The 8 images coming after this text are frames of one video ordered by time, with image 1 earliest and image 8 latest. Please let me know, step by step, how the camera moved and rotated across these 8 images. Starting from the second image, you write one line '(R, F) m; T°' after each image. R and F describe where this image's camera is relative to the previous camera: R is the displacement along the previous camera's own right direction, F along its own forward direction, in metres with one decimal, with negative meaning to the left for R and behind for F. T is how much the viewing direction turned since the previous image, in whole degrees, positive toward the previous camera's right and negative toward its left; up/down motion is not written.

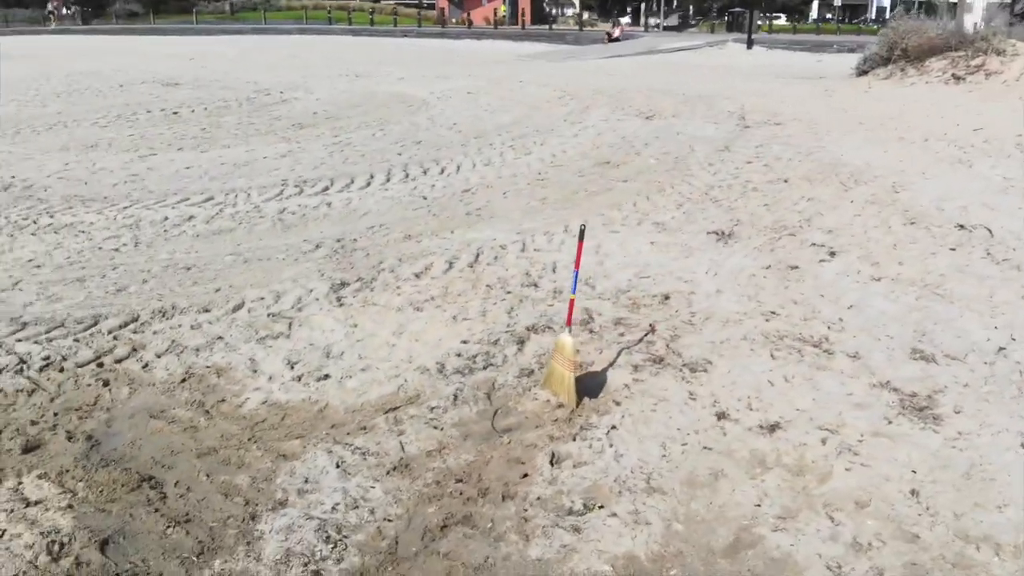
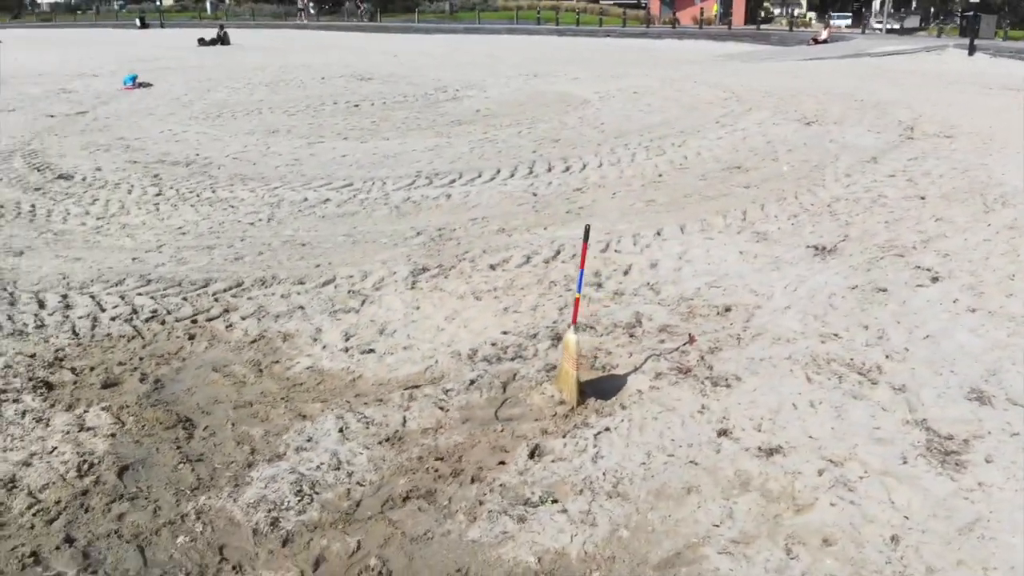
(+1.2, 0.0) m; -14°
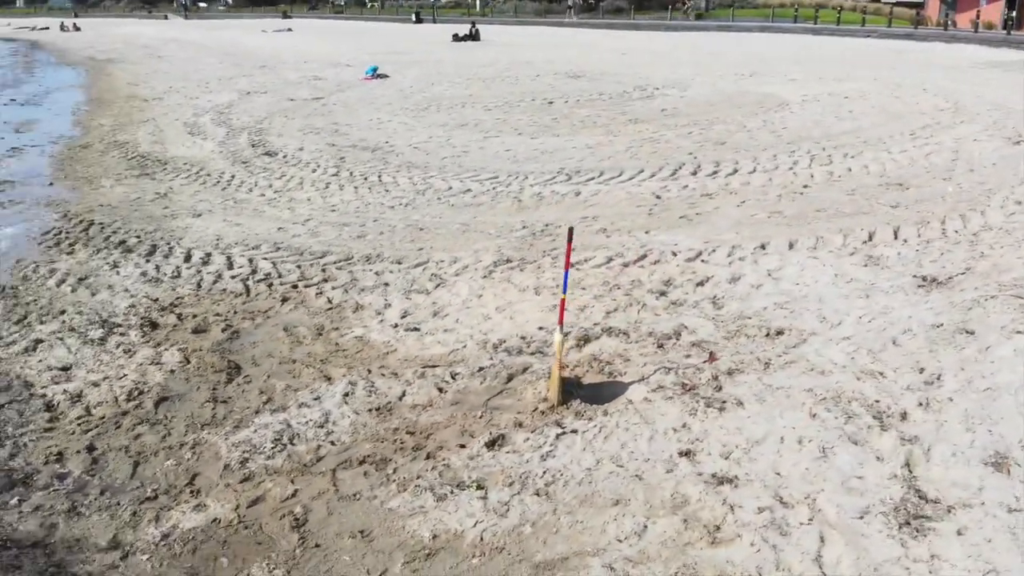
(+1.6, +0.1) m; -18°
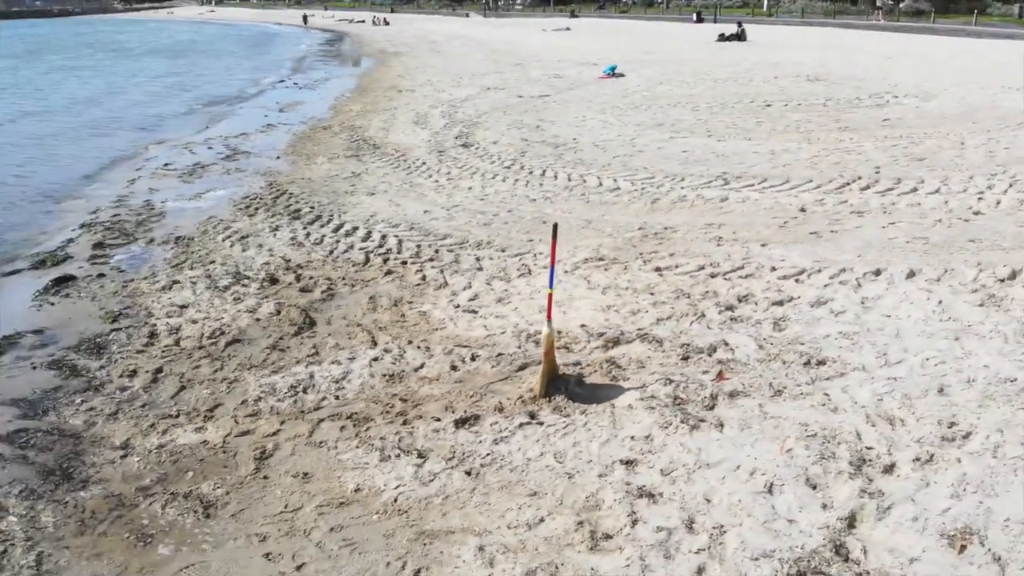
(+1.8, +0.1) m; -19°
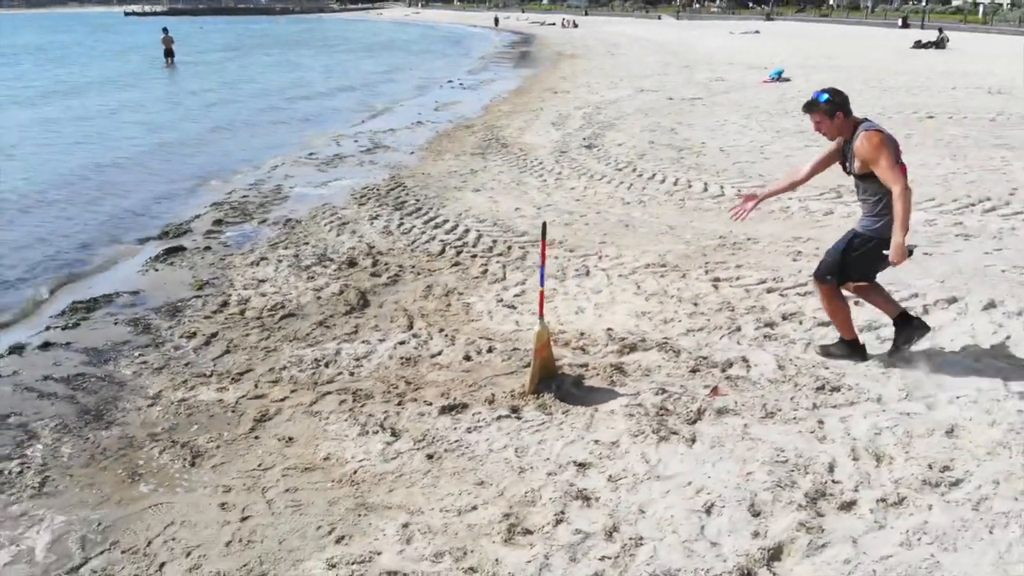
(+1.2, 0.0) m; -13°
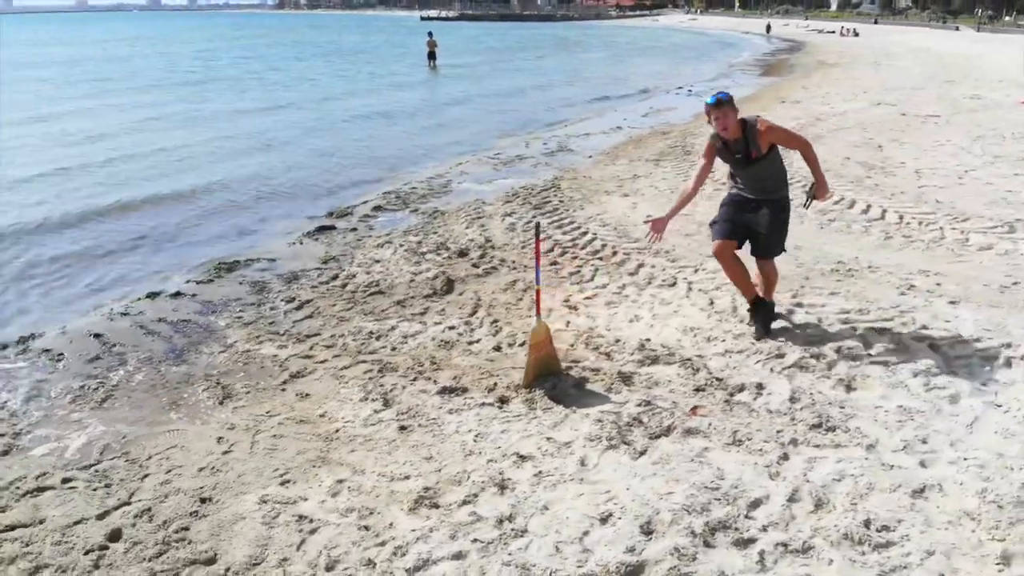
(+1.7, +0.1) m; -18°
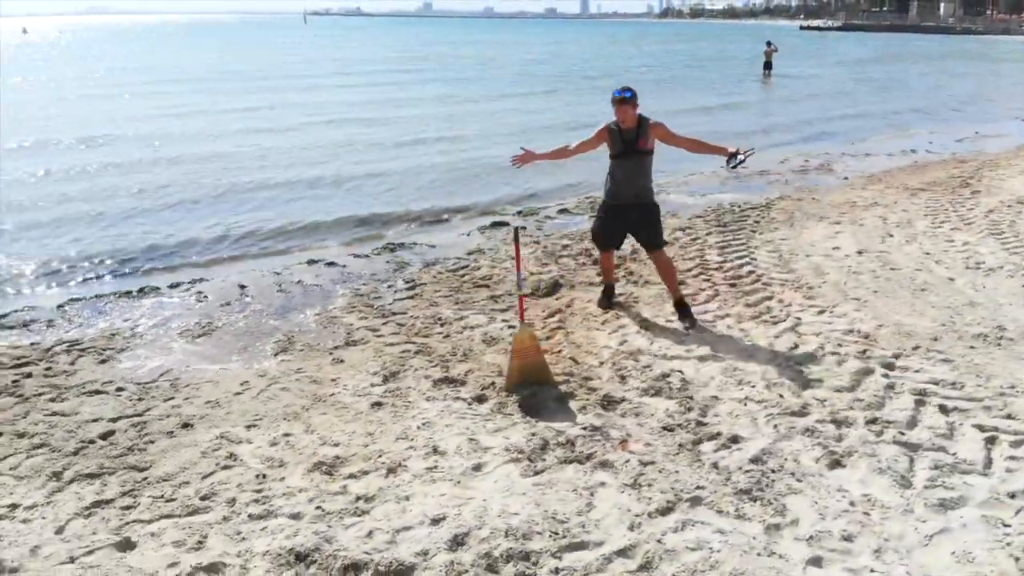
(+2.4, +0.5) m; -25°
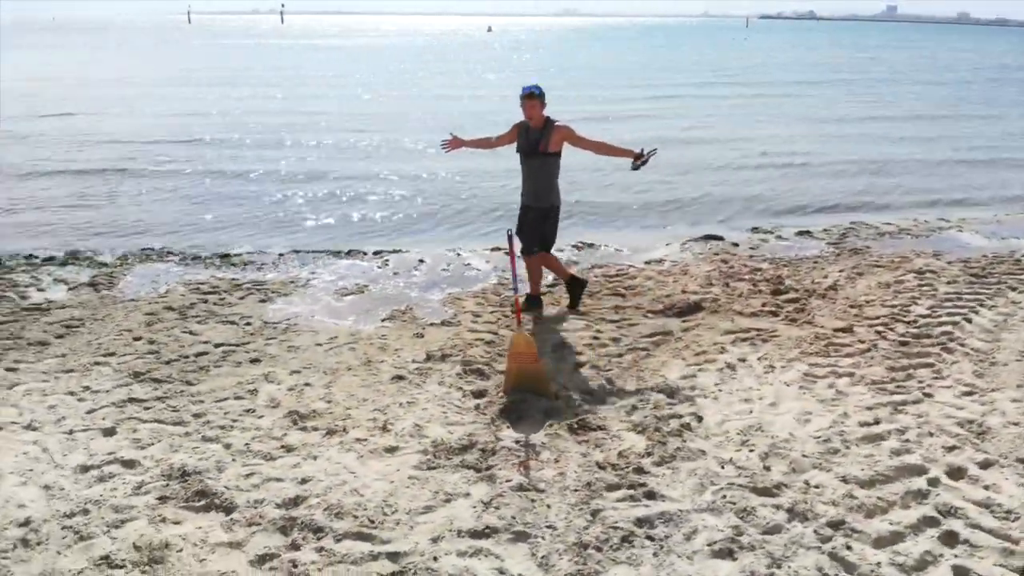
(+2.6, +0.7) m; -29°
